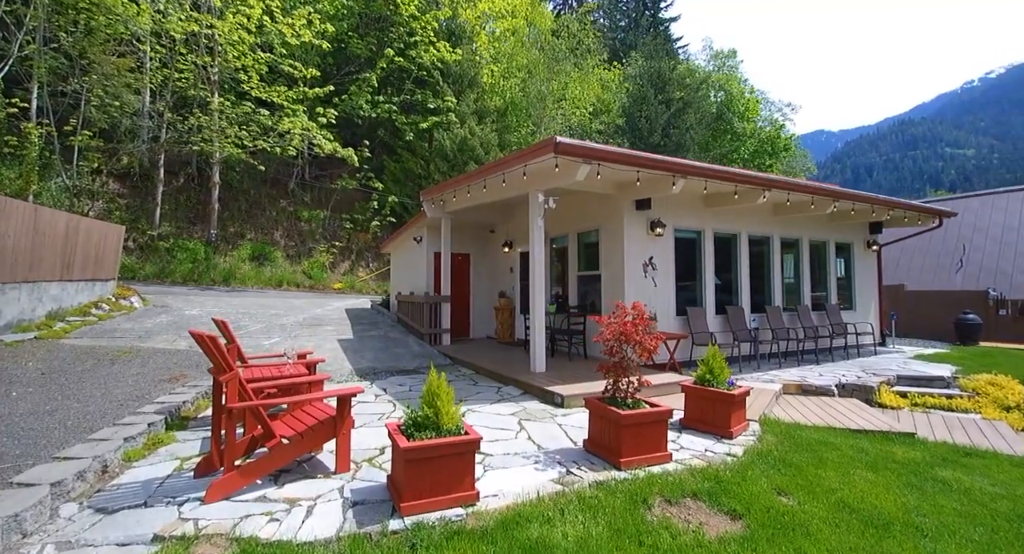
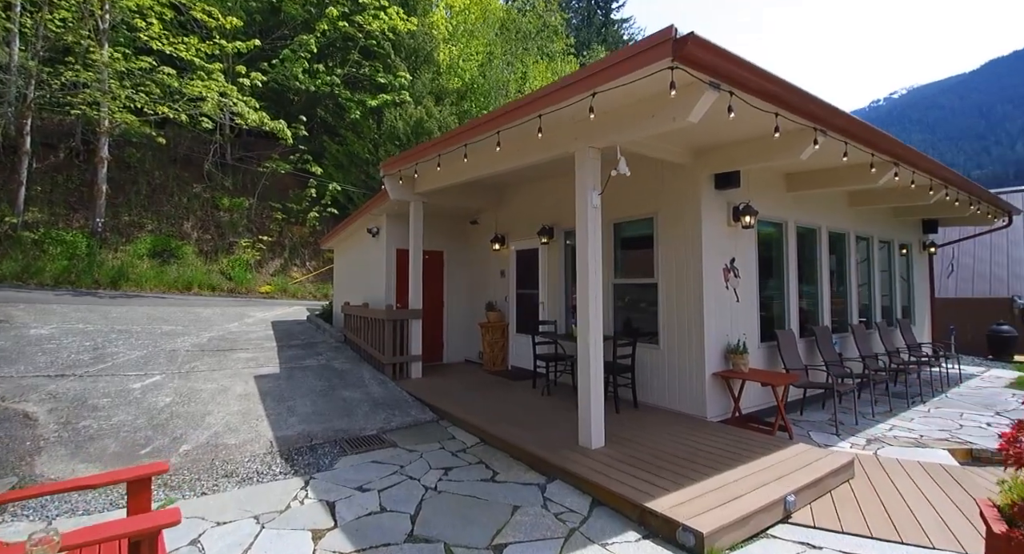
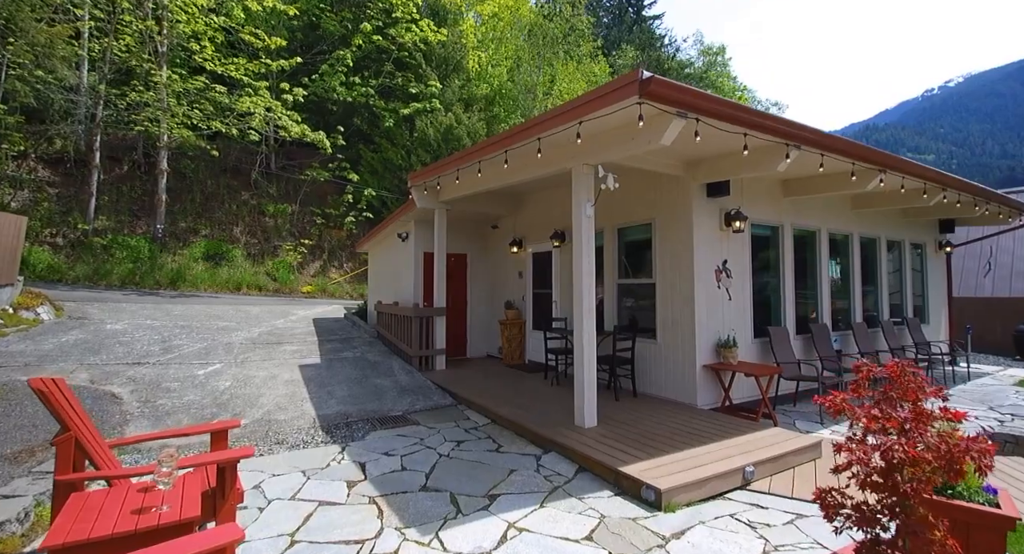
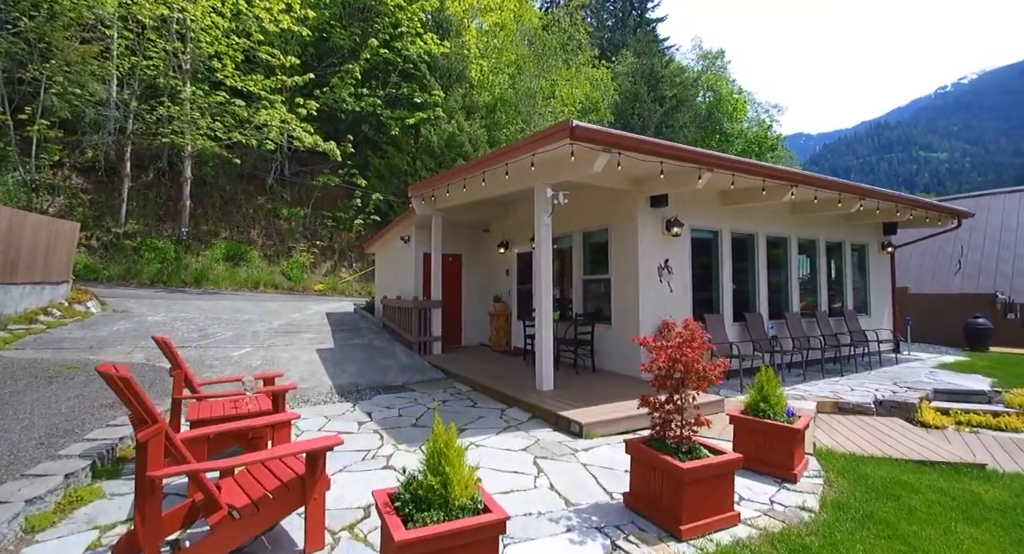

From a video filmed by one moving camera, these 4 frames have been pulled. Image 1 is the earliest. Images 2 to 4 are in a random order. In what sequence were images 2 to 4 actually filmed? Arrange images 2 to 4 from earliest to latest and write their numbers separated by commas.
4, 3, 2
